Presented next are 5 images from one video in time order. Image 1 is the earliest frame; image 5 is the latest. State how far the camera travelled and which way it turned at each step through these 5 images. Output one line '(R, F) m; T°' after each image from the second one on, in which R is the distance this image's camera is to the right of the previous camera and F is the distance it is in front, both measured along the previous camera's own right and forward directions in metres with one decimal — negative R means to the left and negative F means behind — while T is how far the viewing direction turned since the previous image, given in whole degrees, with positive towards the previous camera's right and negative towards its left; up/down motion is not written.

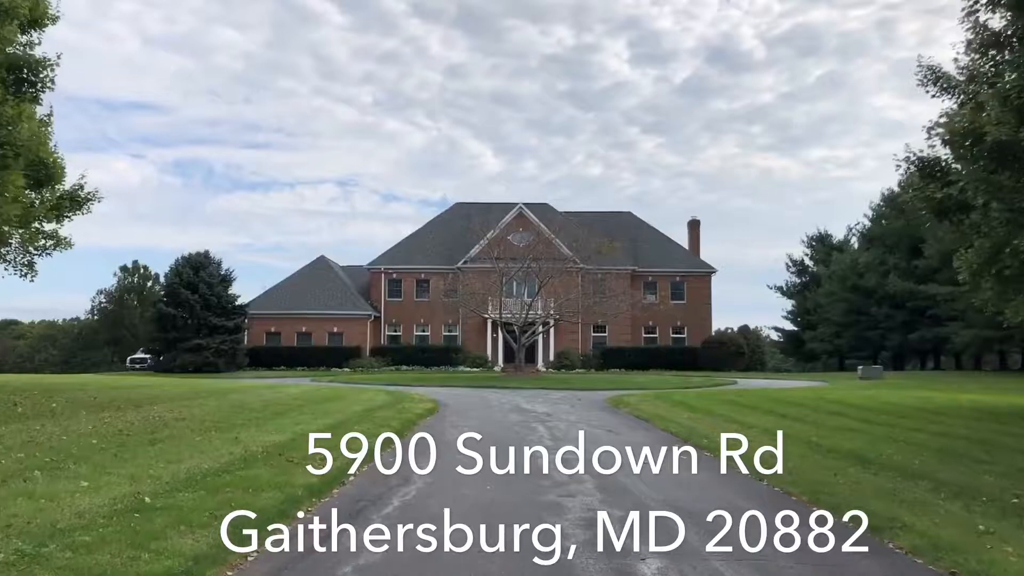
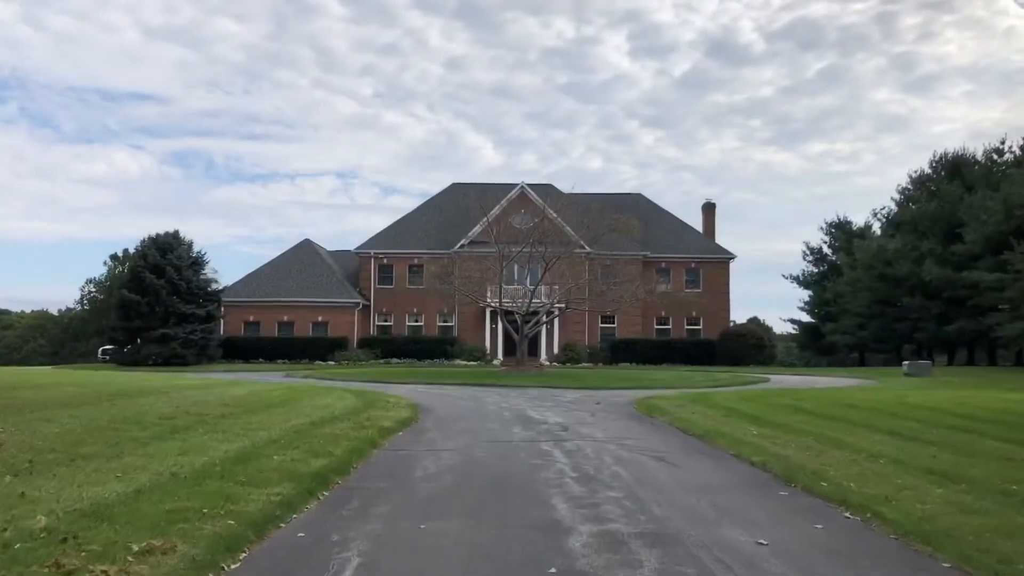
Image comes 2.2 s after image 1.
(-0.1, +4.9) m; 0°
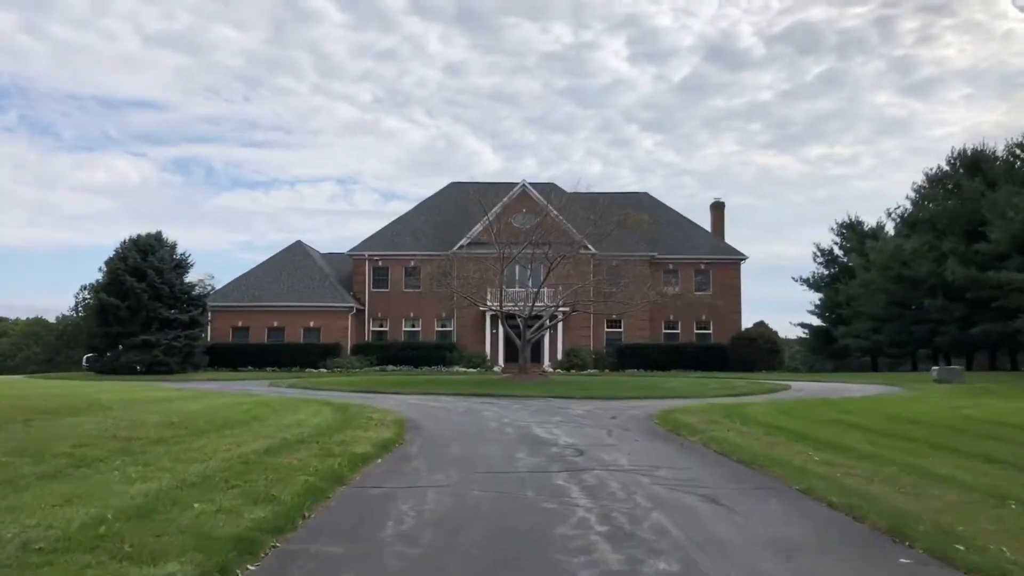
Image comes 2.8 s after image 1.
(0.0, +2.5) m; 0°
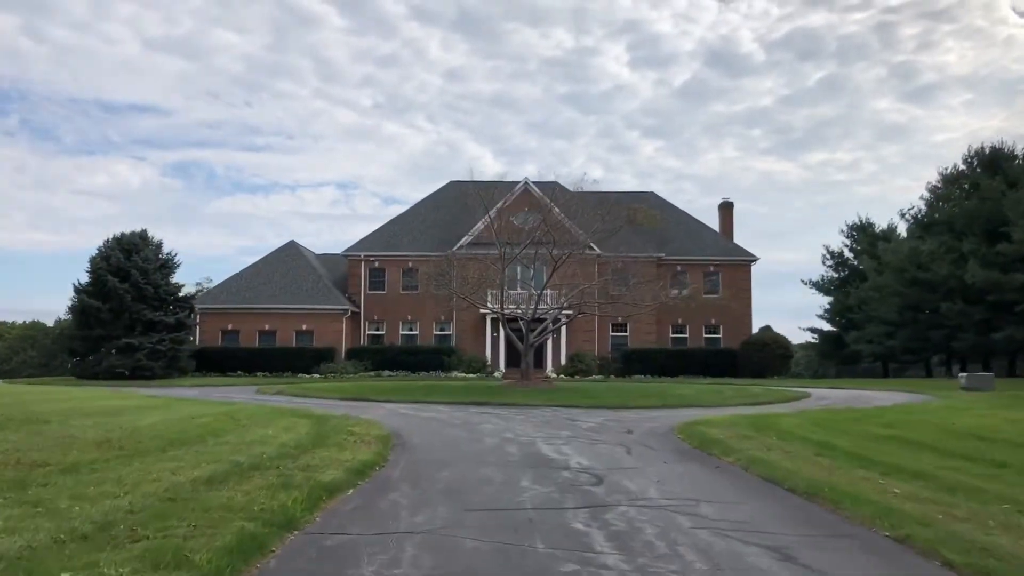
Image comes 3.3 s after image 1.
(0.0, +2.0) m; 0°
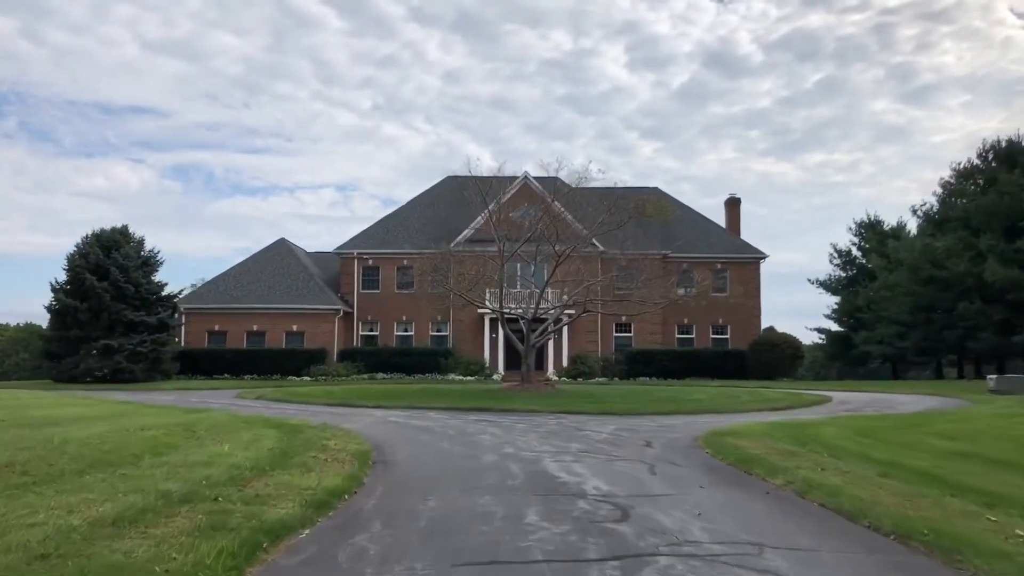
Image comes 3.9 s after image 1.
(0.0, +2.0) m; 0°
